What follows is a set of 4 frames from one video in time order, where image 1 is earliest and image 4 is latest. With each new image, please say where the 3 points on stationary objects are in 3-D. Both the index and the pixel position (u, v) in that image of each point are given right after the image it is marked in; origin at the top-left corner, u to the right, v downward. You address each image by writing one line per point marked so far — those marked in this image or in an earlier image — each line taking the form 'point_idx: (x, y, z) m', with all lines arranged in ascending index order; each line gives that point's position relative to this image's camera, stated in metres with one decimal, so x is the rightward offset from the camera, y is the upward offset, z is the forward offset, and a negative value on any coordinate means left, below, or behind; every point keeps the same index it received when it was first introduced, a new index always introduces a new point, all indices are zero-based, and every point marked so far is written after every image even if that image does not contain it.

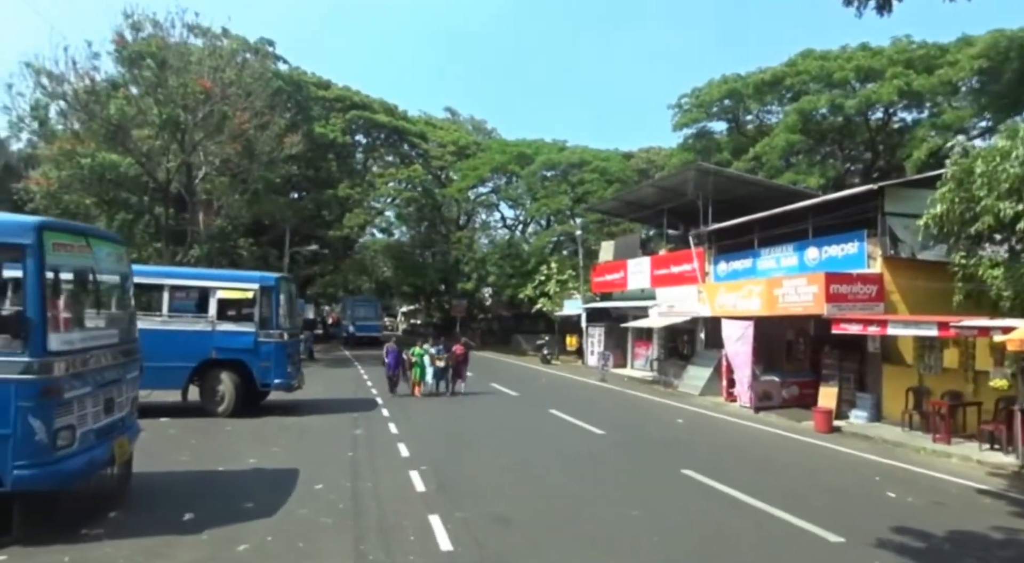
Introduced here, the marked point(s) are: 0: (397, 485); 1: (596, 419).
0: (-1.6, -2.8, +9.1) m
1: (+2.1, -3.4, +15.9) m
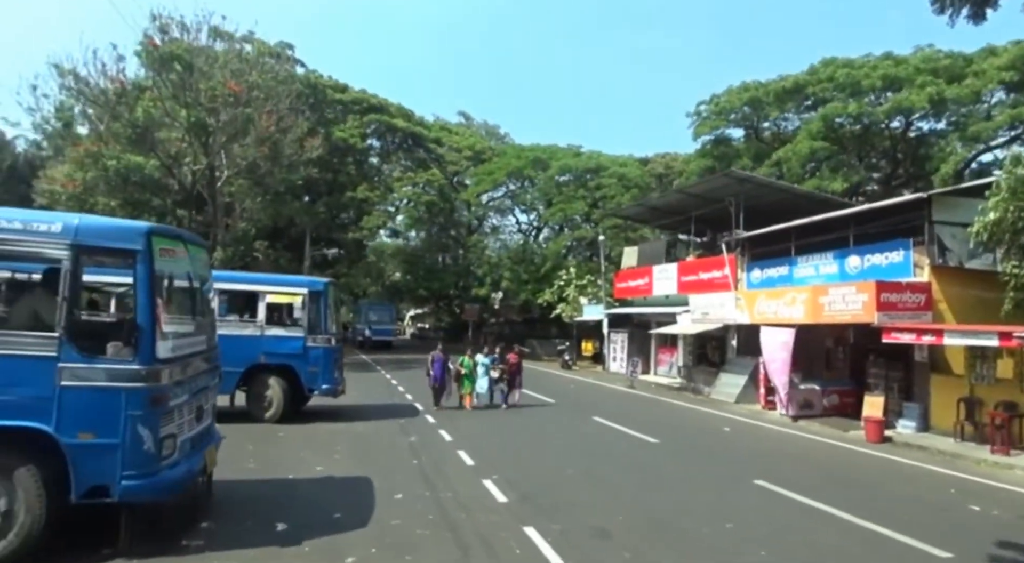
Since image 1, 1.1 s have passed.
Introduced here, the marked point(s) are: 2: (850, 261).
0: (-0.5, -2.9, +8.9) m
1: (+3.2, -3.5, +15.7) m
2: (+9.7, +0.6, +18.9) m
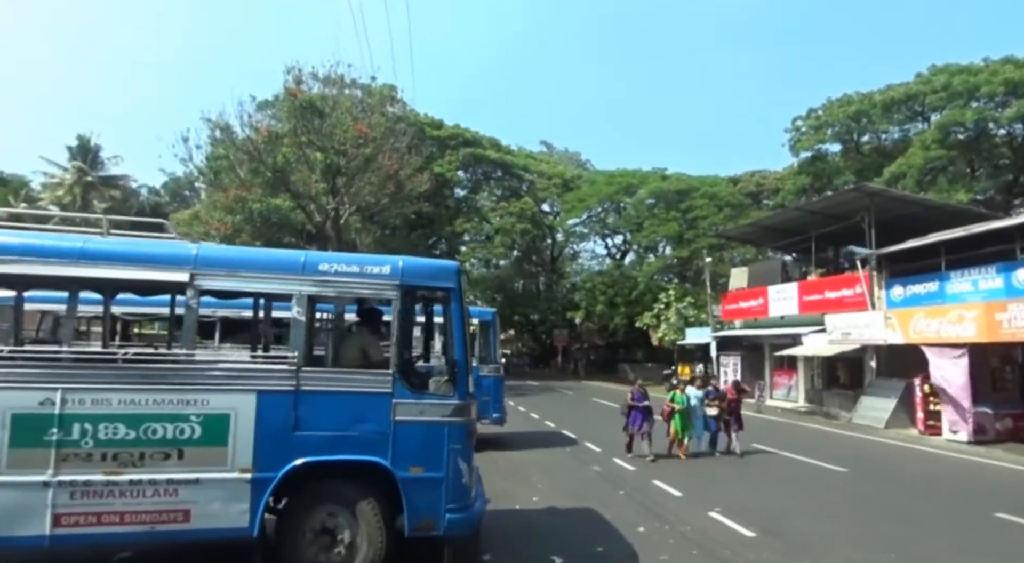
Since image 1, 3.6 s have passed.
0: (+2.8, -3.3, +8.8) m
1: (+7.1, -4.0, +15.2) m
2: (+13.8, +0.2, +17.9) m
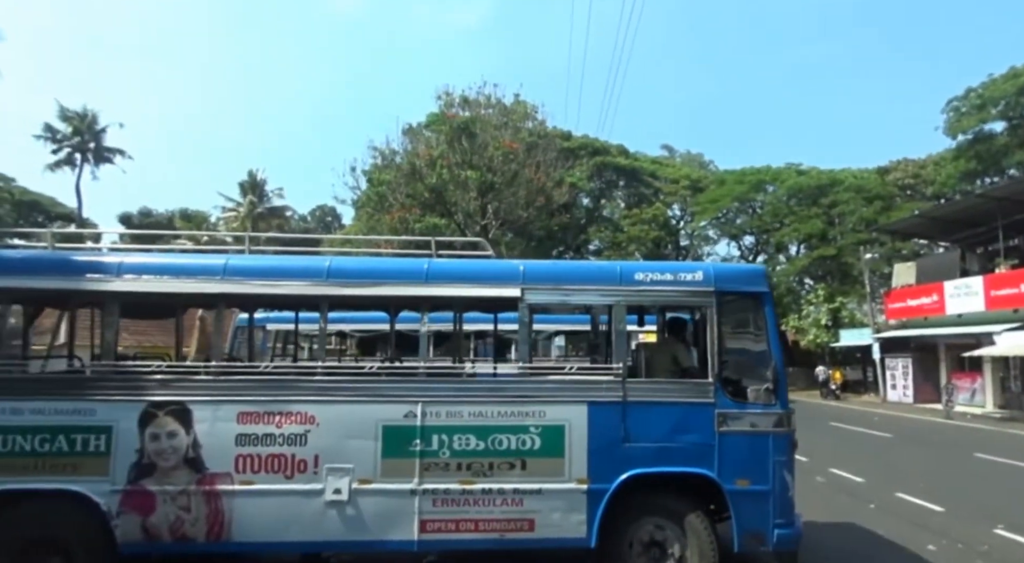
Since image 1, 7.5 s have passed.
0: (+6.2, -3.3, +8.0) m
1: (+11.5, -3.9, +13.6) m
2: (+18.3, +0.6, +15.3) m
